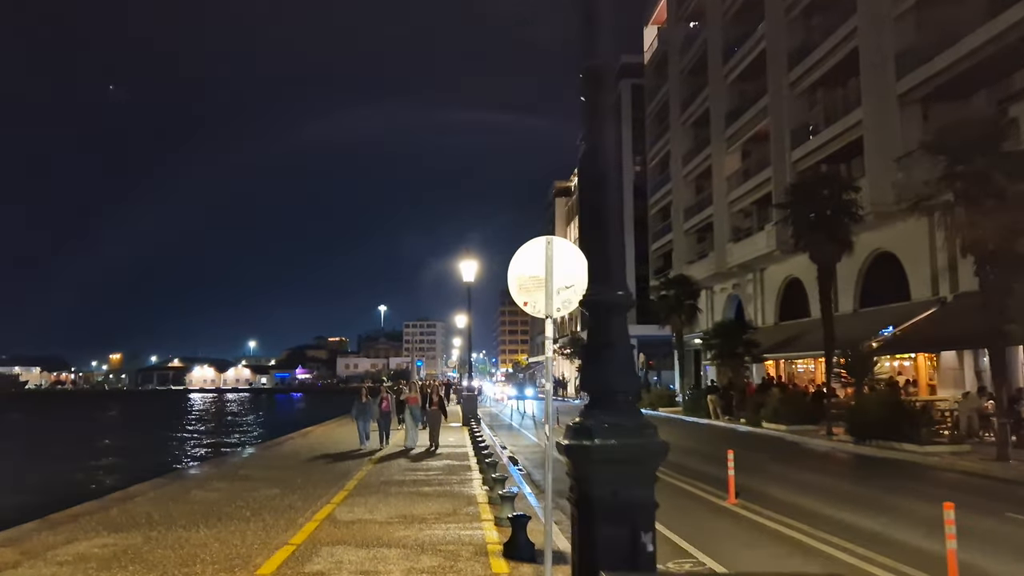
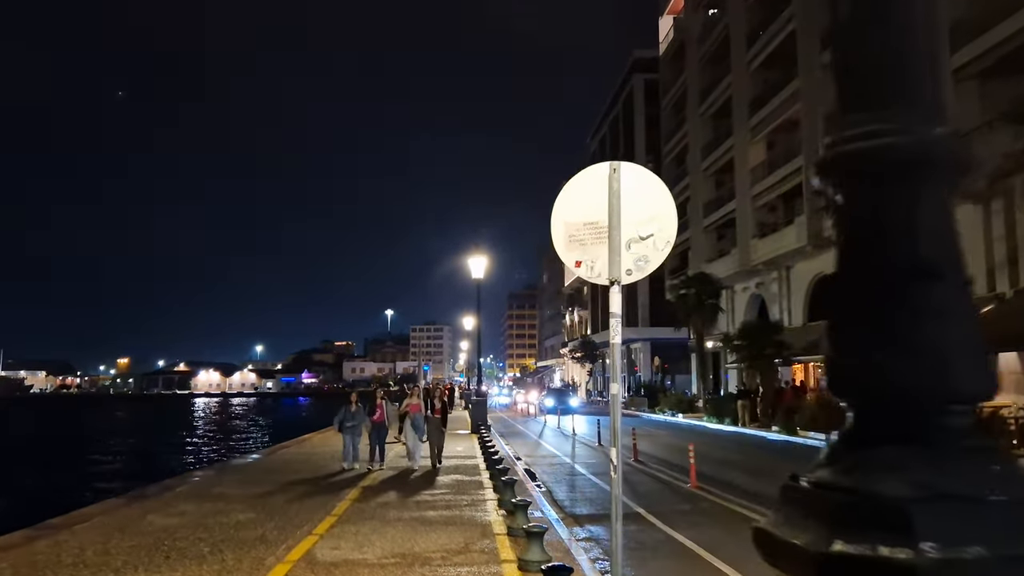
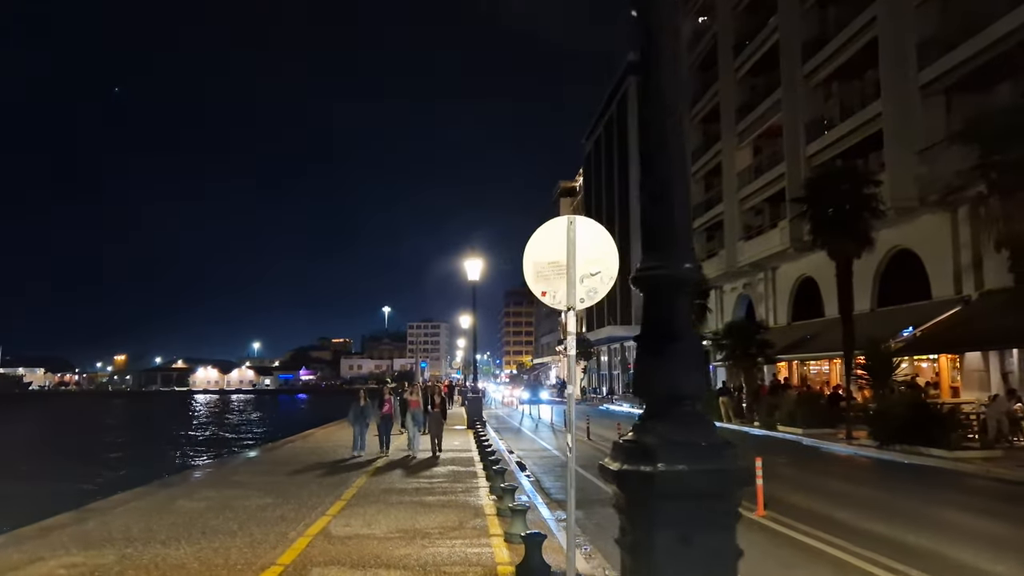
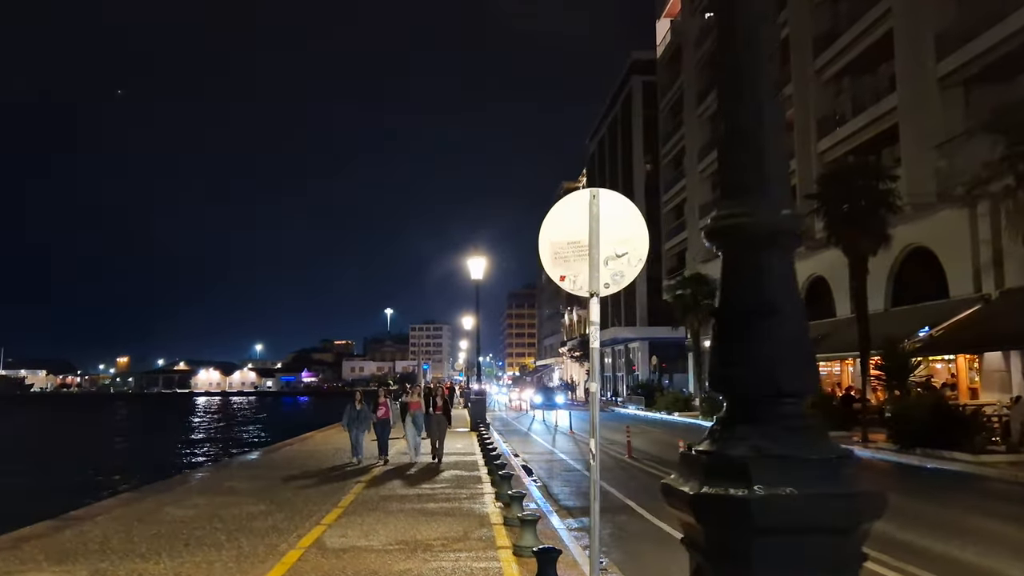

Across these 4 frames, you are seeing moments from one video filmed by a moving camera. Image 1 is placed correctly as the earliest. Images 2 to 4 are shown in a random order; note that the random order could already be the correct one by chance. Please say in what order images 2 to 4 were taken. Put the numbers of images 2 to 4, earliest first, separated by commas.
3, 4, 2
